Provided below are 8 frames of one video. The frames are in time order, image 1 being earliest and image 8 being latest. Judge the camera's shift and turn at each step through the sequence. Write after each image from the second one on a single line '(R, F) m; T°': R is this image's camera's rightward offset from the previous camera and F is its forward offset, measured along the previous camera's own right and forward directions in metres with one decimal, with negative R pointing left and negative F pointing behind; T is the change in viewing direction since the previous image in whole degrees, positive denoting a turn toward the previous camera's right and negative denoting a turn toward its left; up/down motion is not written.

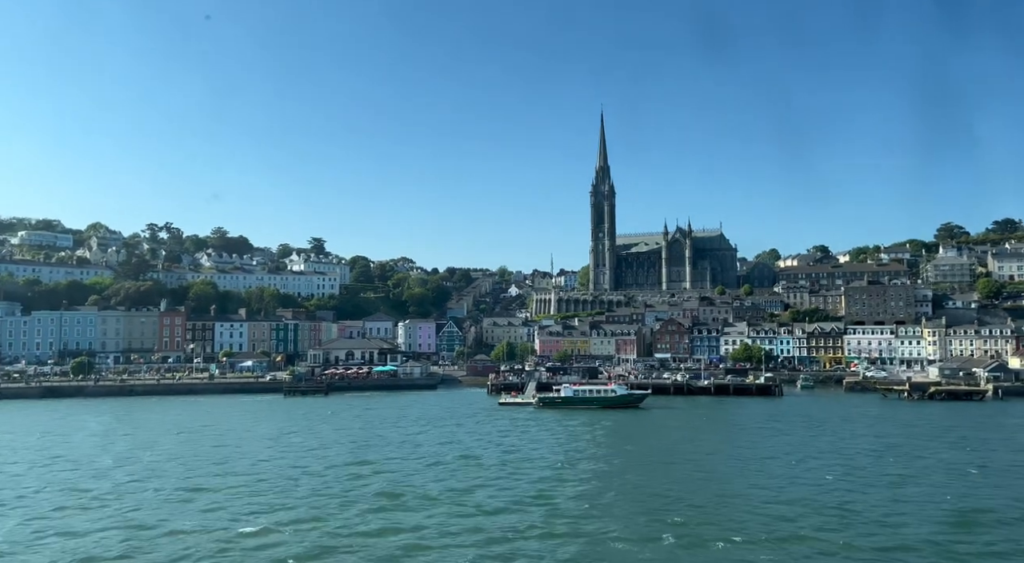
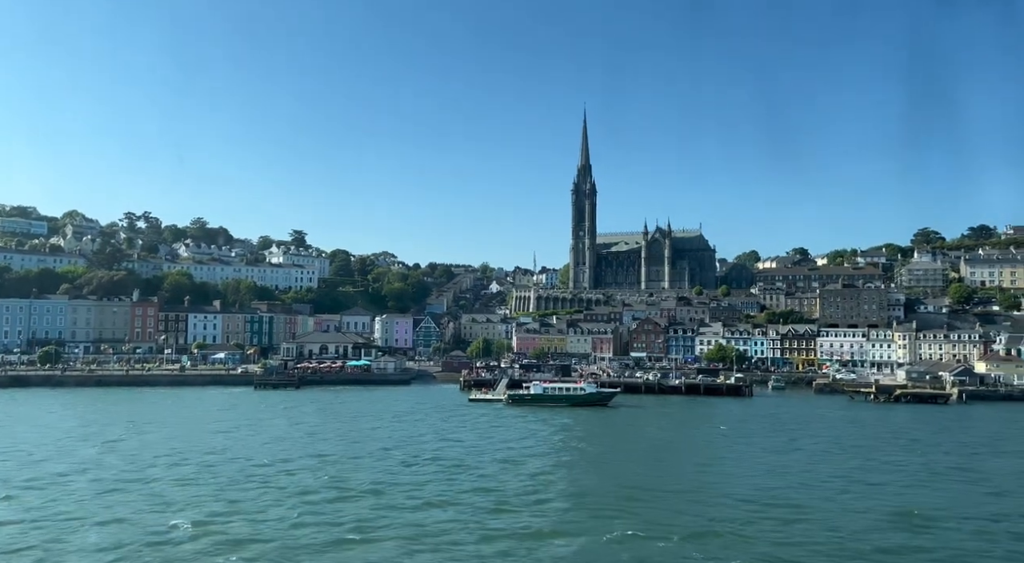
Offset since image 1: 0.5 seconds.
(+0.5, -0.1) m; +1°
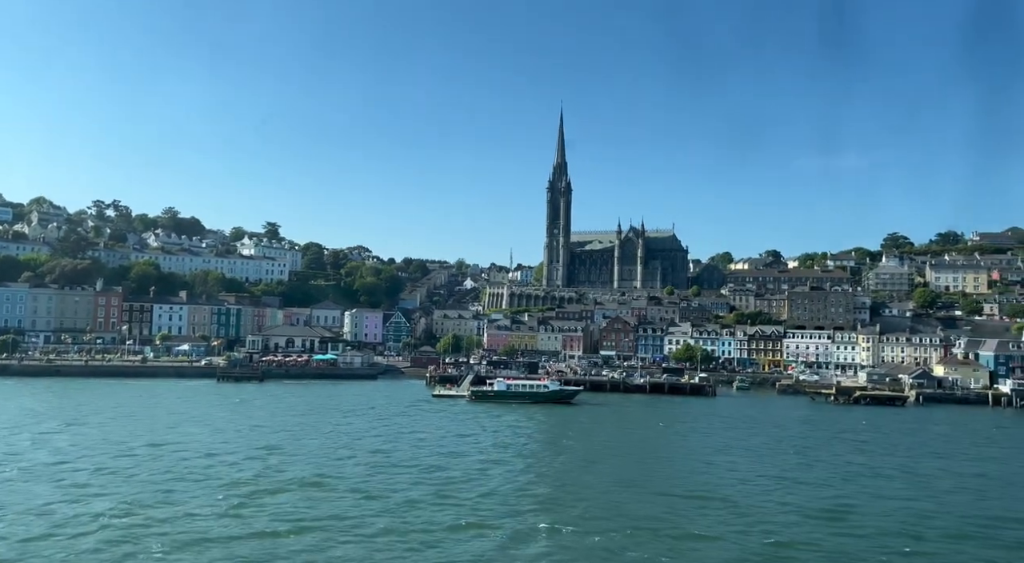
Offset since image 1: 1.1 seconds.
(+0.5, 0.0) m; +2°
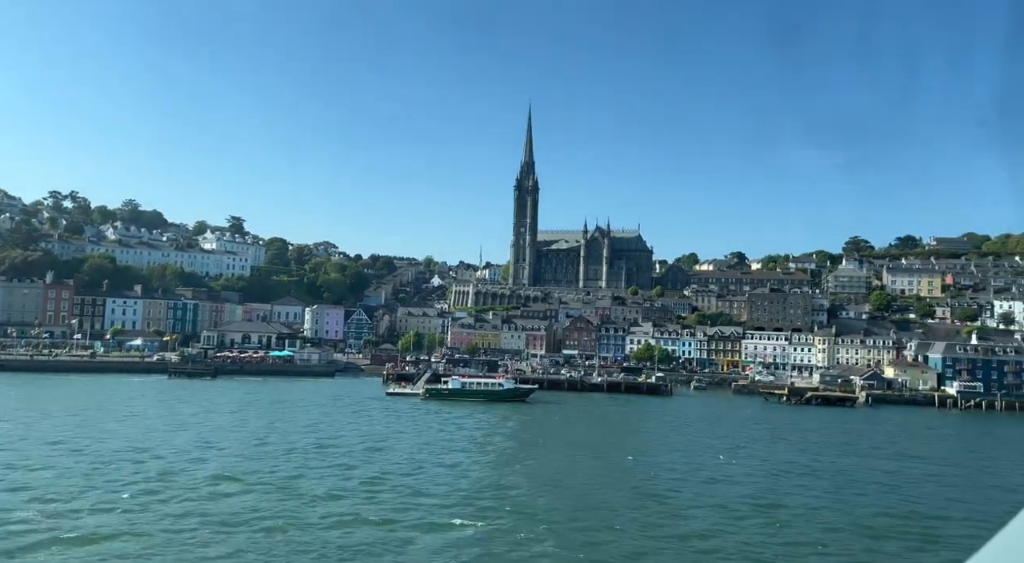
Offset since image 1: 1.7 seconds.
(+0.6, +0.1) m; +2°
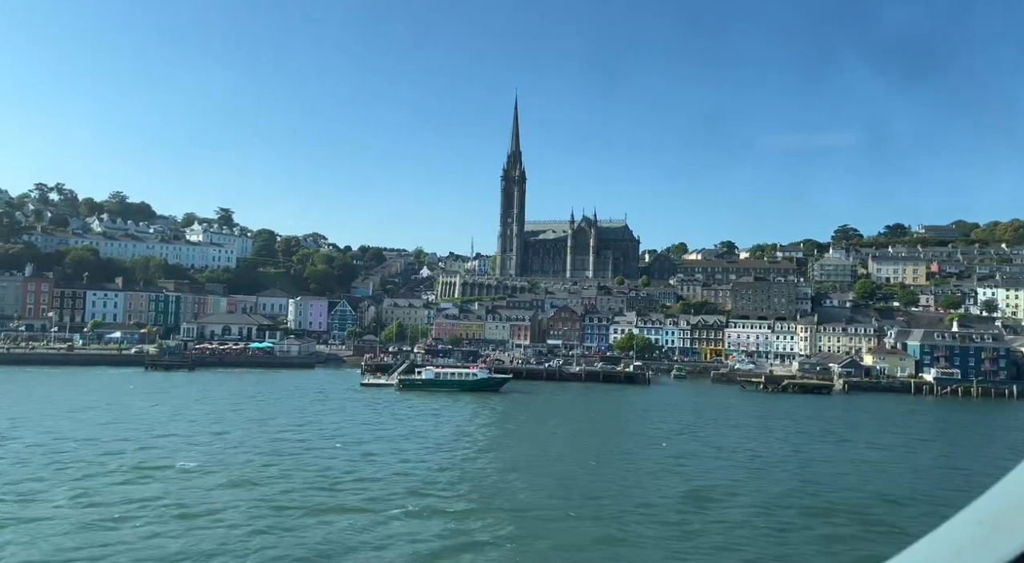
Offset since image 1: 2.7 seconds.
(+0.9, 0.0) m; 0°
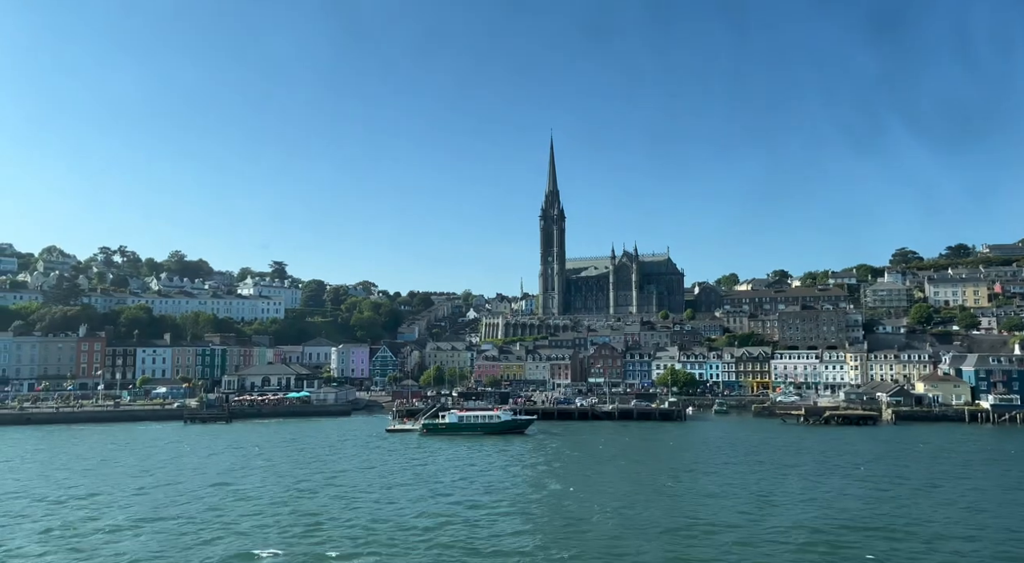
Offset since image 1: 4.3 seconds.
(+1.6, +0.2) m; -4°
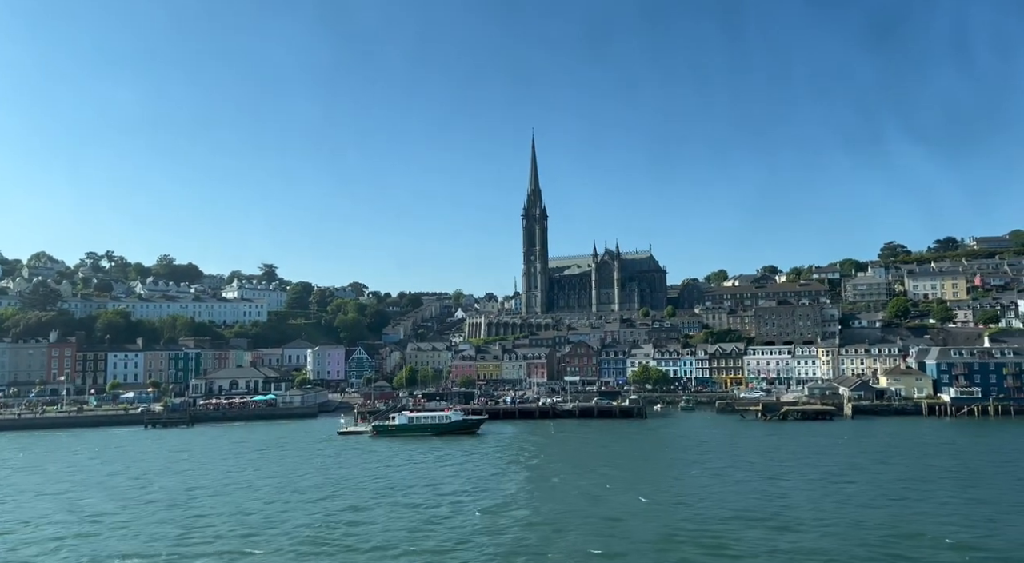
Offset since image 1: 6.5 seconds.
(+2.2, -0.1) m; 0°
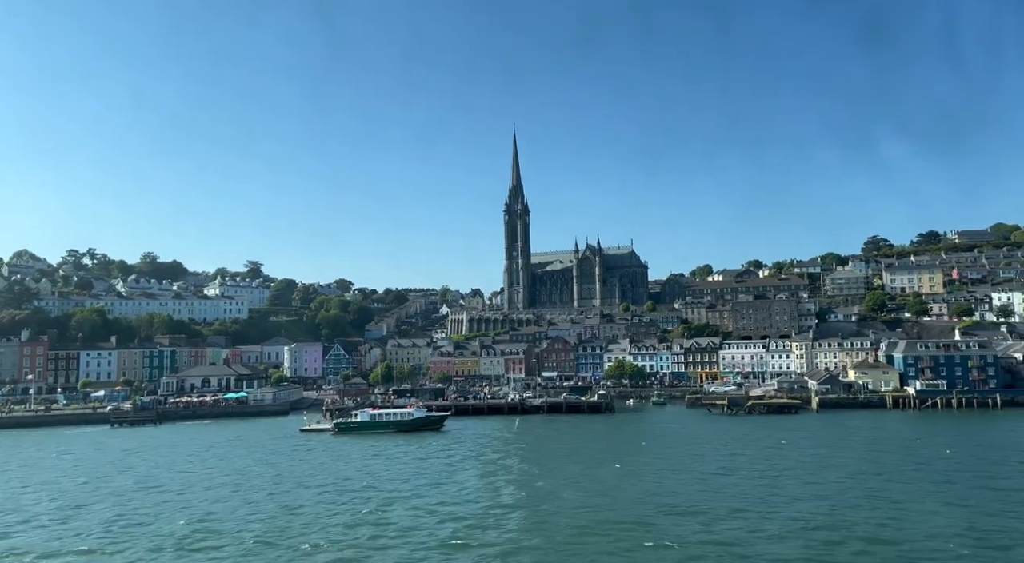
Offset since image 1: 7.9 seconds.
(+1.3, 0.0) m; +1°
